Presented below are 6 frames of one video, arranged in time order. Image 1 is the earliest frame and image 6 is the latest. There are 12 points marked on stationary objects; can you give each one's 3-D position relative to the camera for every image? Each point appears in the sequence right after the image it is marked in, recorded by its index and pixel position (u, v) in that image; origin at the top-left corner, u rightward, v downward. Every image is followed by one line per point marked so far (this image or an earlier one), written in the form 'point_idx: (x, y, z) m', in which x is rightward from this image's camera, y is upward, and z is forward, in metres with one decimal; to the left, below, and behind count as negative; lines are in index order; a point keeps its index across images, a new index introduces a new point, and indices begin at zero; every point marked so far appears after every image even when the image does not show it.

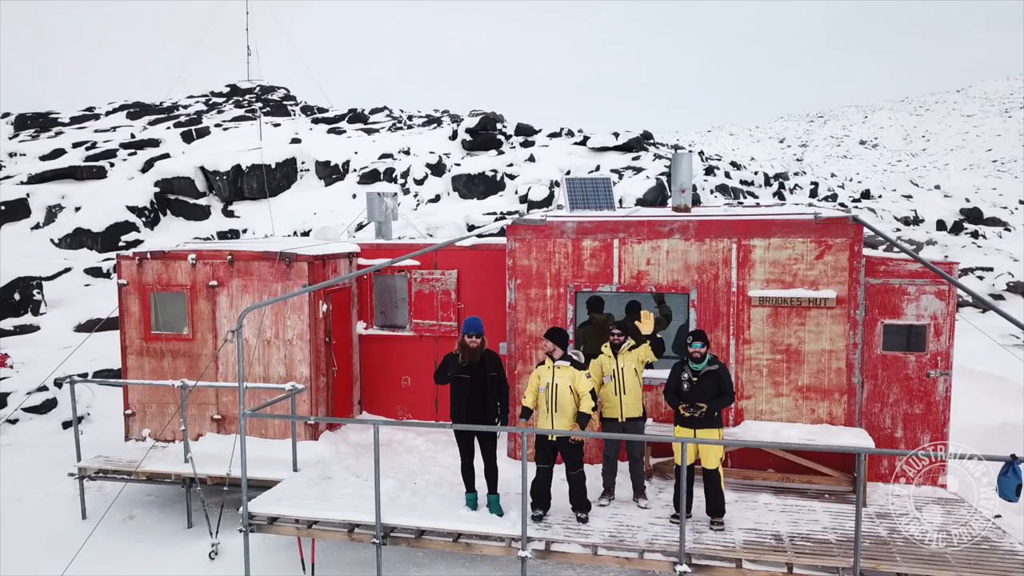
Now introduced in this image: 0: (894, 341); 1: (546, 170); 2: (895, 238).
0: (+2.4, -0.3, +4.0) m
1: (+0.6, +2.1, +11.5) m
2: (+5.5, +0.7, +9.4) m
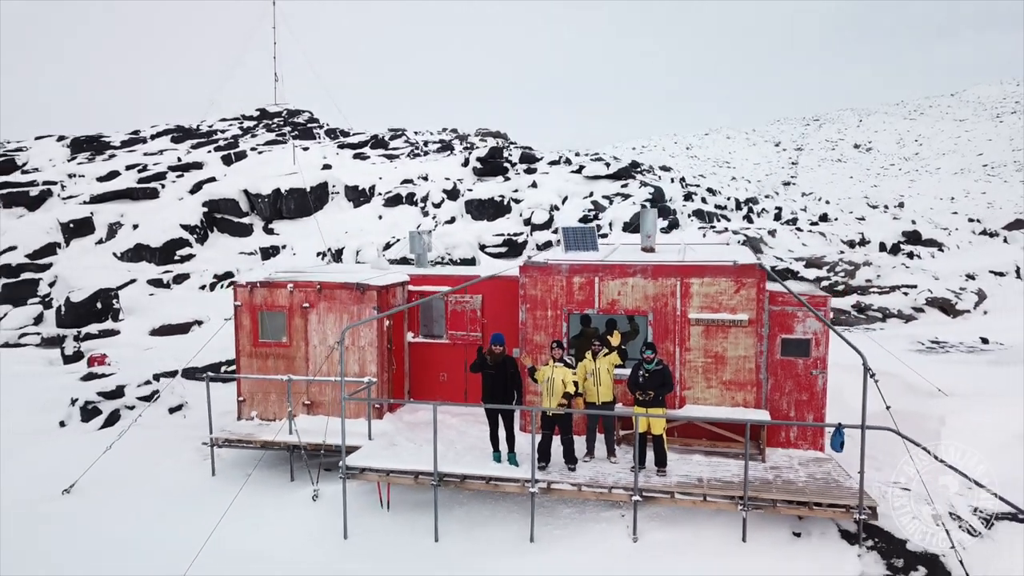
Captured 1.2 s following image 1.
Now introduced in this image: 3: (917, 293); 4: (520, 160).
0: (+2.5, -0.6, +5.7) m
1: (+0.7, +1.9, +13.2) m
2: (+5.6, +0.5, +11.1) m
3: (+6.4, -0.1, +10.1) m
4: (+0.2, +2.9, +15.2) m
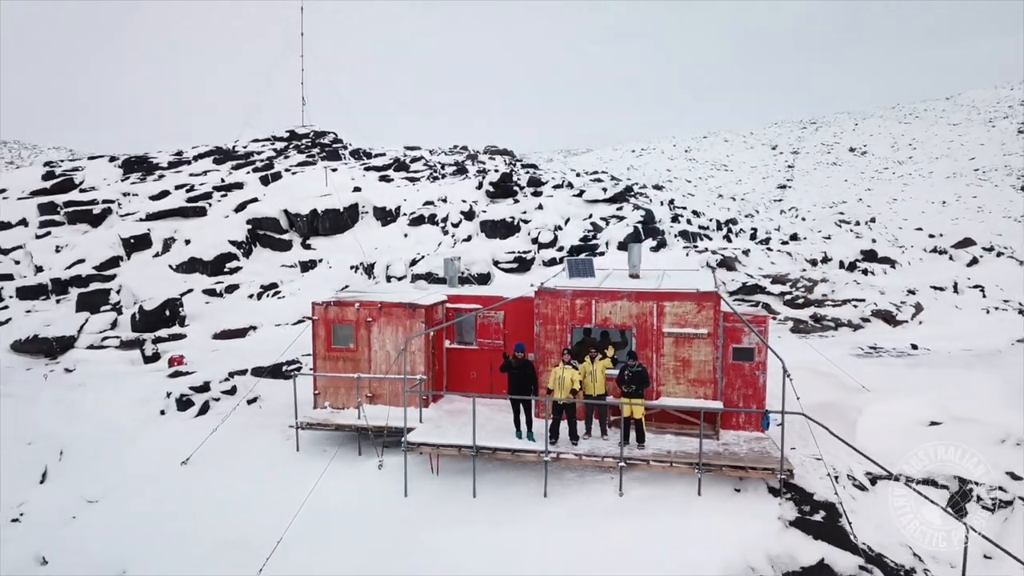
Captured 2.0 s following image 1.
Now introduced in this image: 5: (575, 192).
0: (+2.7, -0.8, +7.6) m
1: (+0.9, +1.7, +15.1) m
2: (+5.9, +0.2, +13.0) m
3: (+6.7, -0.3, +12.0) m
4: (+0.4, +2.7, +17.0) m
5: (+1.6, +2.4, +16.4) m
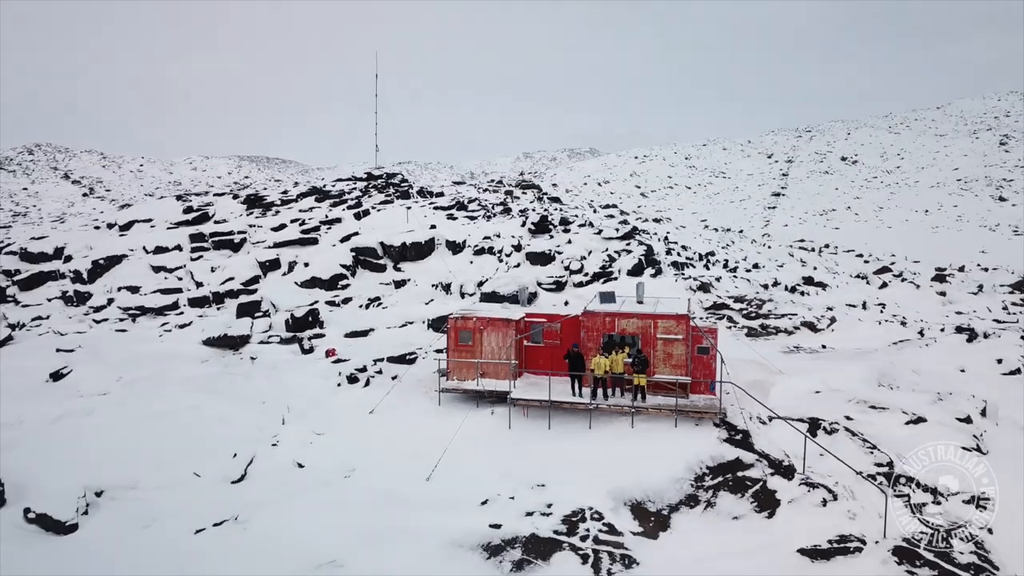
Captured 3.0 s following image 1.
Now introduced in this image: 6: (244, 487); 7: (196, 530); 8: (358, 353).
0: (+3.9, -1.3, +13.2) m
1: (+2.2, +1.2, +20.6) m
2: (+7.1, -0.3, +18.5) m
3: (+7.9, -0.8, +17.5) m
4: (+1.7, +2.3, +22.6) m
5: (+2.9, +2.0, +21.9) m
6: (-5.4, -4.0, +12.7) m
7: (-5.9, -4.4, +11.8) m
8: (-4.2, -1.8, +17.1) m
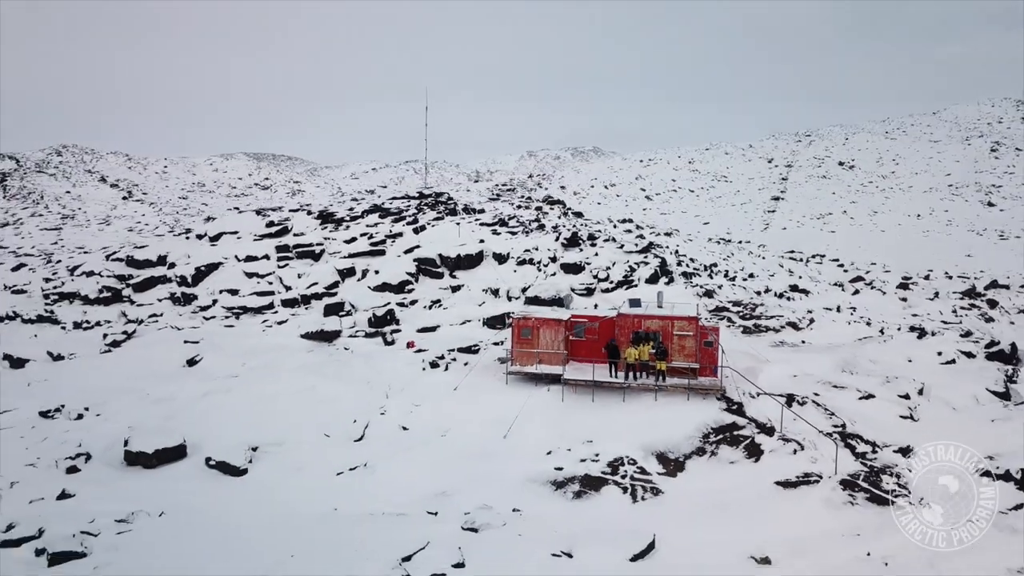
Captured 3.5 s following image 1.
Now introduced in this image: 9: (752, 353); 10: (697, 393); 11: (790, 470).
0: (+5.3, -1.6, +17.5) m
1: (+3.6, +1.1, +24.9) m
2: (+8.5, -0.5, +22.8) m
3: (+9.3, -1.1, +21.8) m
4: (+3.2, +2.1, +26.8) m
5: (+4.3, +1.8, +26.2) m
6: (-4.0, -4.2, +17.1) m
7: (-4.5, -4.6, +16.2) m
8: (-2.7, -1.9, +21.4) m
9: (+7.4, -2.0, +19.5) m
10: (+4.9, -2.8, +16.9) m
11: (+6.4, -4.2, +14.6) m
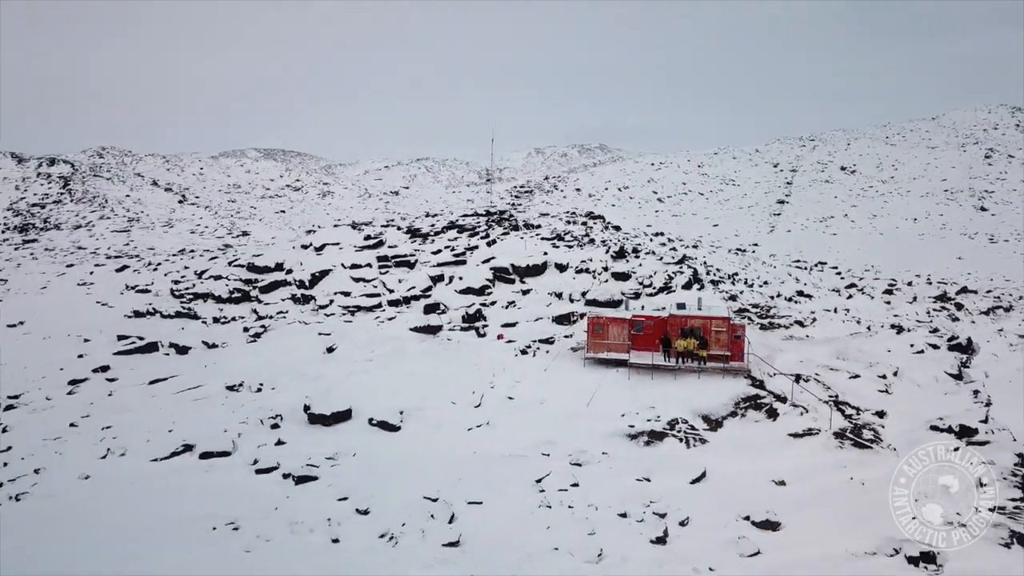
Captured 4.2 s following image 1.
0: (+8.3, -1.8, +23.5) m
1: (+6.6, +0.8, +30.9) m
2: (+11.5, -0.8, +28.8) m
3: (+12.2, -1.3, +27.8) m
4: (+6.1, +1.9, +32.8) m
5: (+7.3, +1.6, +32.2) m
6: (-1.1, -4.4, +23.1) m
7: (-1.6, -4.9, +22.2) m
8: (+0.2, -2.2, +27.5) m
9: (+10.3, -2.3, +25.5) m
10: (+7.9, -3.1, +22.9) m
11: (+9.3, -4.5, +20.7) m
